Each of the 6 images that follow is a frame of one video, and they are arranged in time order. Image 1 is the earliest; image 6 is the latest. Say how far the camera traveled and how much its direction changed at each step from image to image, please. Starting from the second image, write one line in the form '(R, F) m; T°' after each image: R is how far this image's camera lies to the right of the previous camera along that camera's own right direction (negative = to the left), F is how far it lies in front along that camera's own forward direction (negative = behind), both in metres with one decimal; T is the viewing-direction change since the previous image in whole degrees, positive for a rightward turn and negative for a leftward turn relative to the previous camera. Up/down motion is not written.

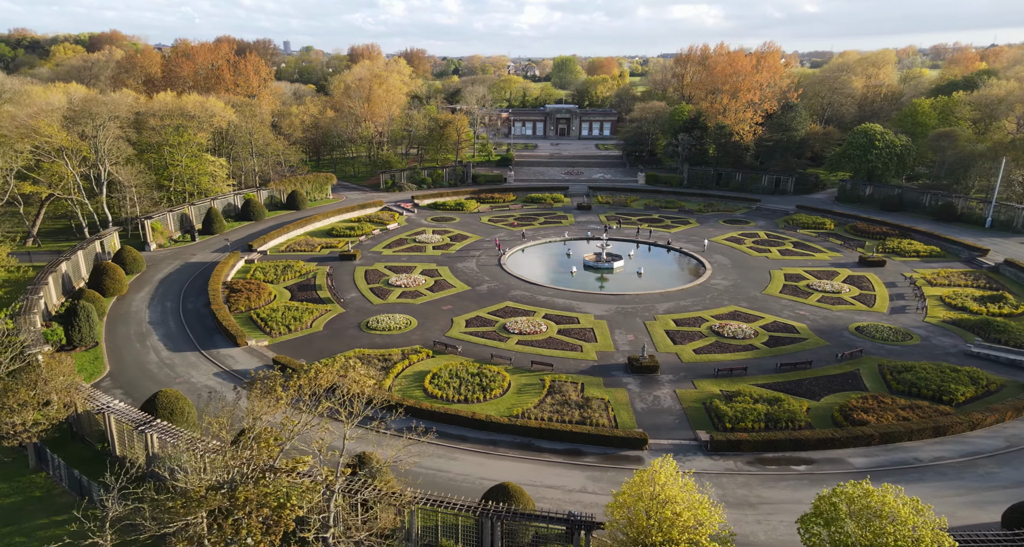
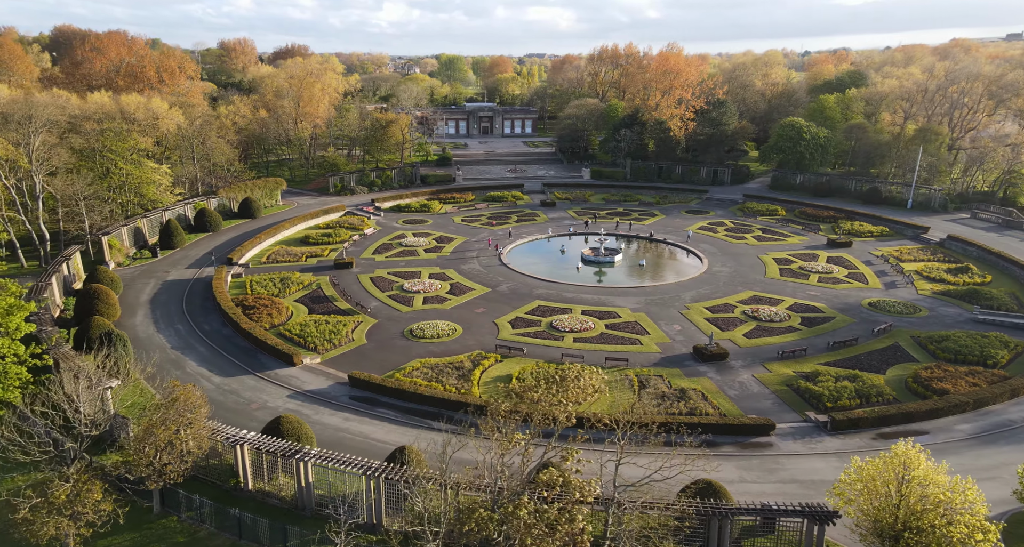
(-10.5, +1.8) m; +10°
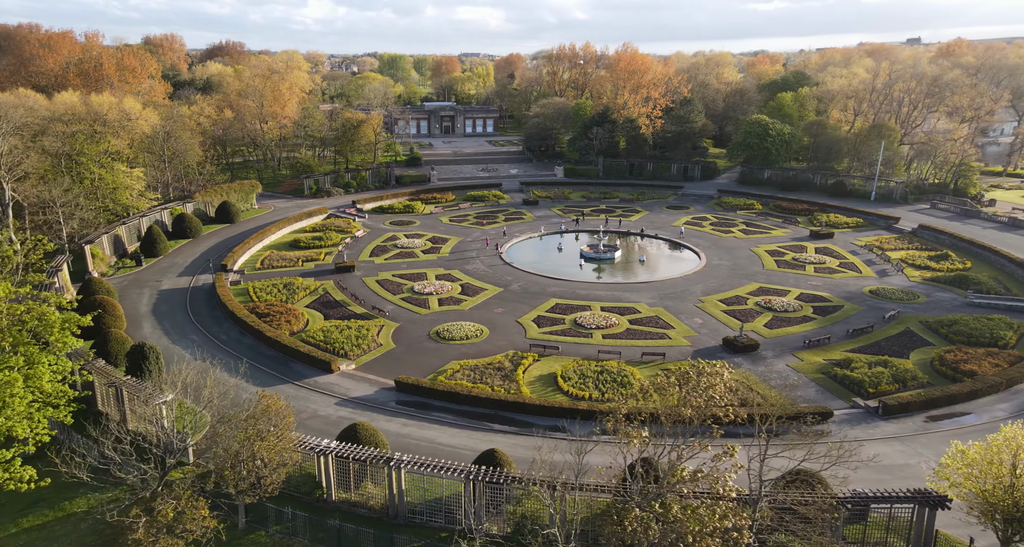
(-5.3, +0.6) m; +5°
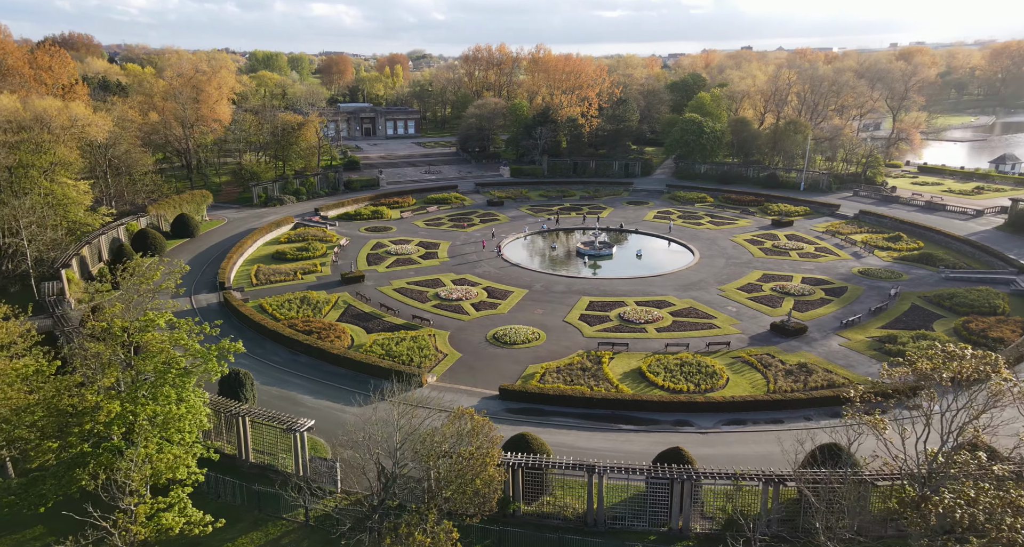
(-10.4, +1.6) m; +10°
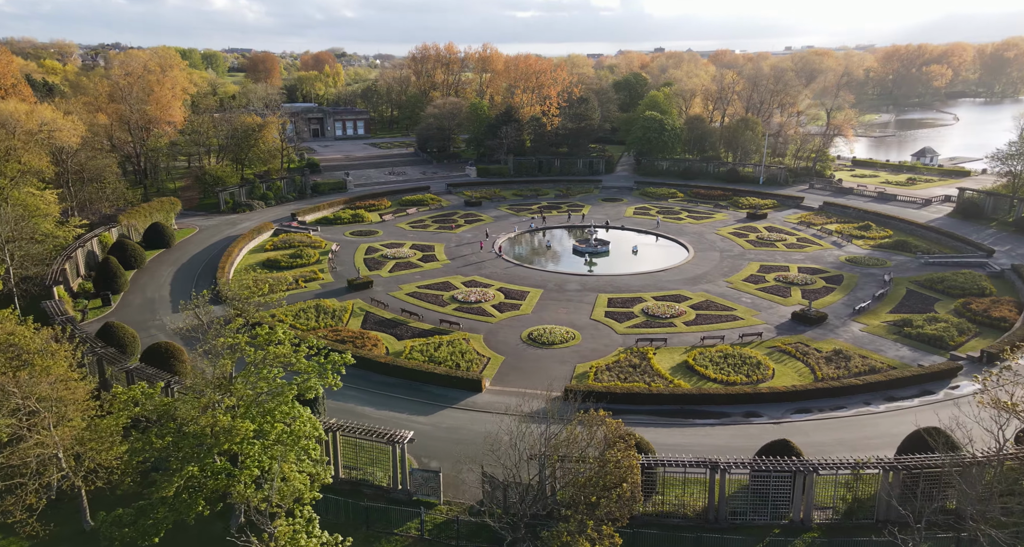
(-6.2, +0.9) m; +6°
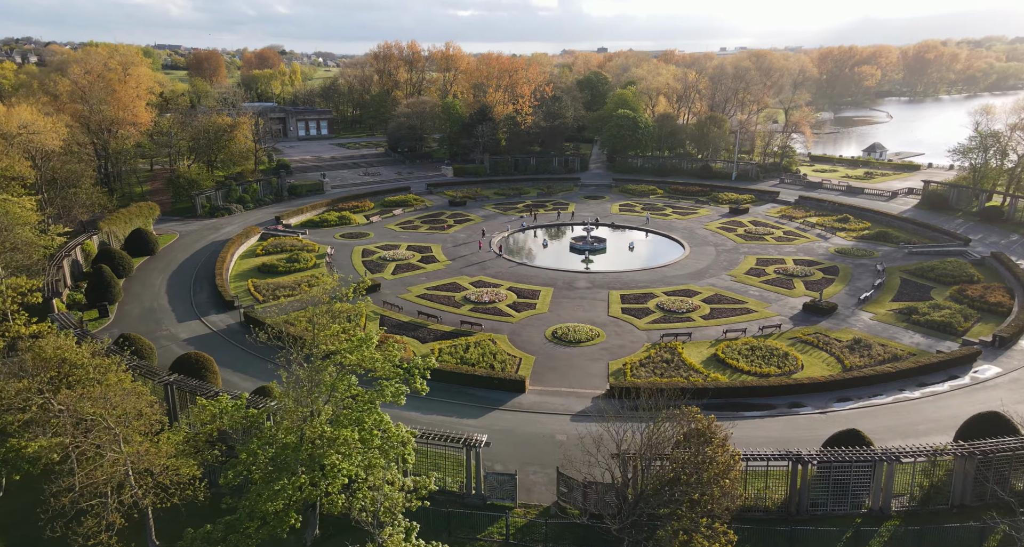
(-4.3, +0.6) m; +4°
